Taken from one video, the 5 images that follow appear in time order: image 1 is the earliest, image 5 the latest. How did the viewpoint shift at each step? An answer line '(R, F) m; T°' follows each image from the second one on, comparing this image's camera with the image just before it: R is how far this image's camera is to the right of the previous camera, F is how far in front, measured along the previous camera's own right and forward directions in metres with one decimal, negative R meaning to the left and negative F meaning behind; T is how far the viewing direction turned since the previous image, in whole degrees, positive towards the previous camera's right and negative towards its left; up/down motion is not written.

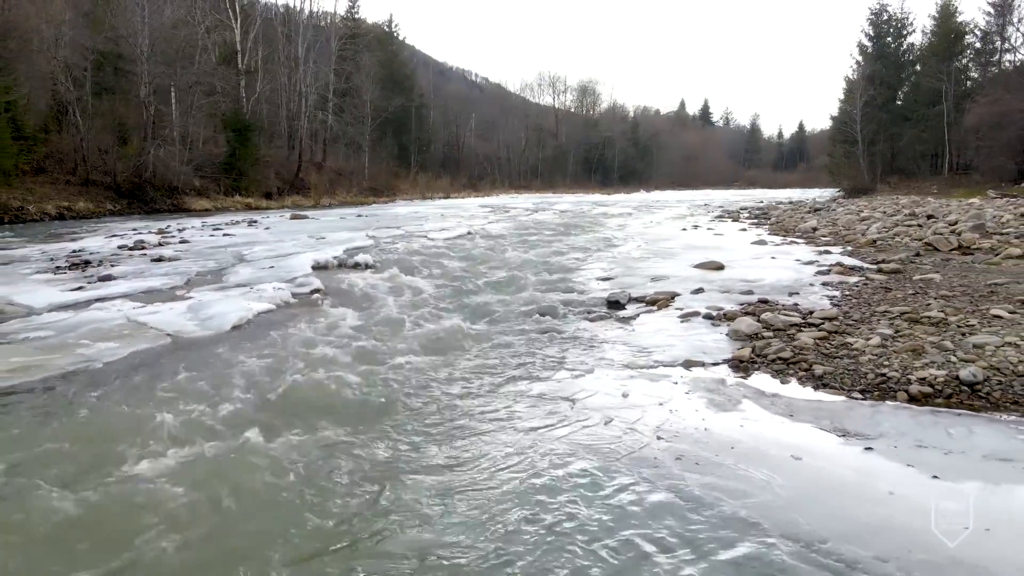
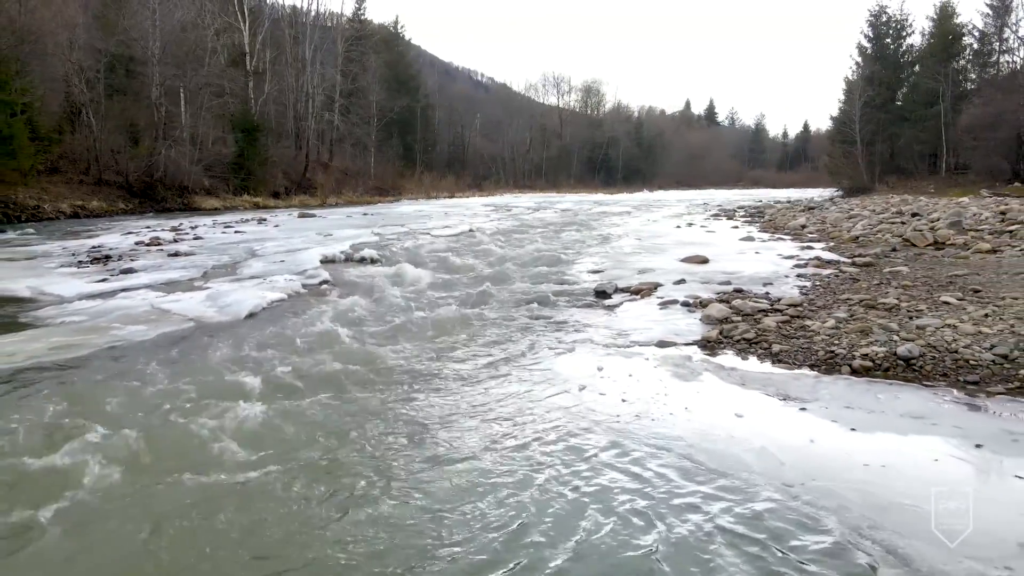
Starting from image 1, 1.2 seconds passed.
(+0.2, -0.6) m; -1°
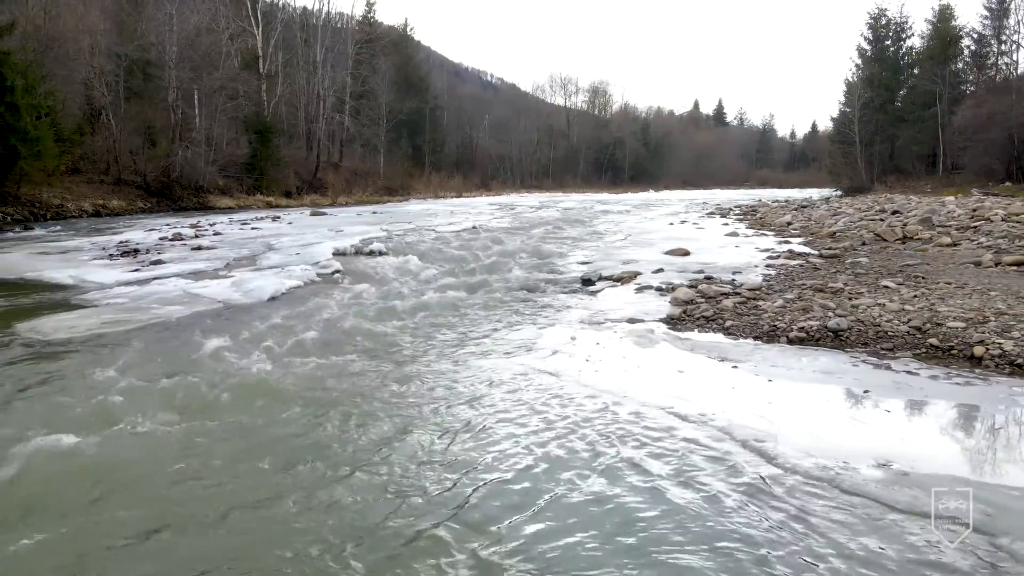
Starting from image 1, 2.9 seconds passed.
(+0.3, -0.9) m; -1°
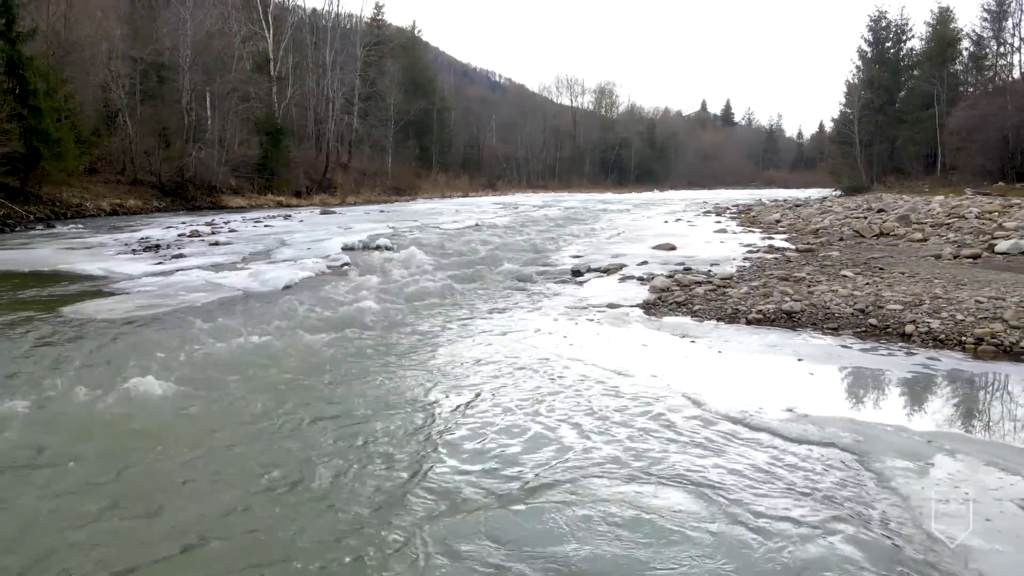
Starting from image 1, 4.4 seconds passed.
(+0.2, -0.8) m; -1°
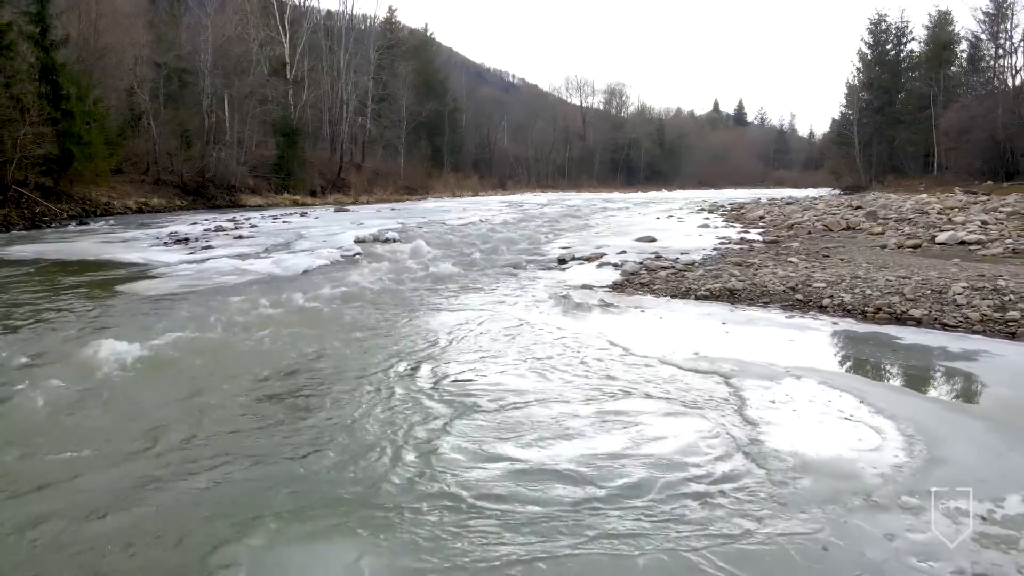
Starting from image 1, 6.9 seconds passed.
(+0.4, -1.3) m; -1°
